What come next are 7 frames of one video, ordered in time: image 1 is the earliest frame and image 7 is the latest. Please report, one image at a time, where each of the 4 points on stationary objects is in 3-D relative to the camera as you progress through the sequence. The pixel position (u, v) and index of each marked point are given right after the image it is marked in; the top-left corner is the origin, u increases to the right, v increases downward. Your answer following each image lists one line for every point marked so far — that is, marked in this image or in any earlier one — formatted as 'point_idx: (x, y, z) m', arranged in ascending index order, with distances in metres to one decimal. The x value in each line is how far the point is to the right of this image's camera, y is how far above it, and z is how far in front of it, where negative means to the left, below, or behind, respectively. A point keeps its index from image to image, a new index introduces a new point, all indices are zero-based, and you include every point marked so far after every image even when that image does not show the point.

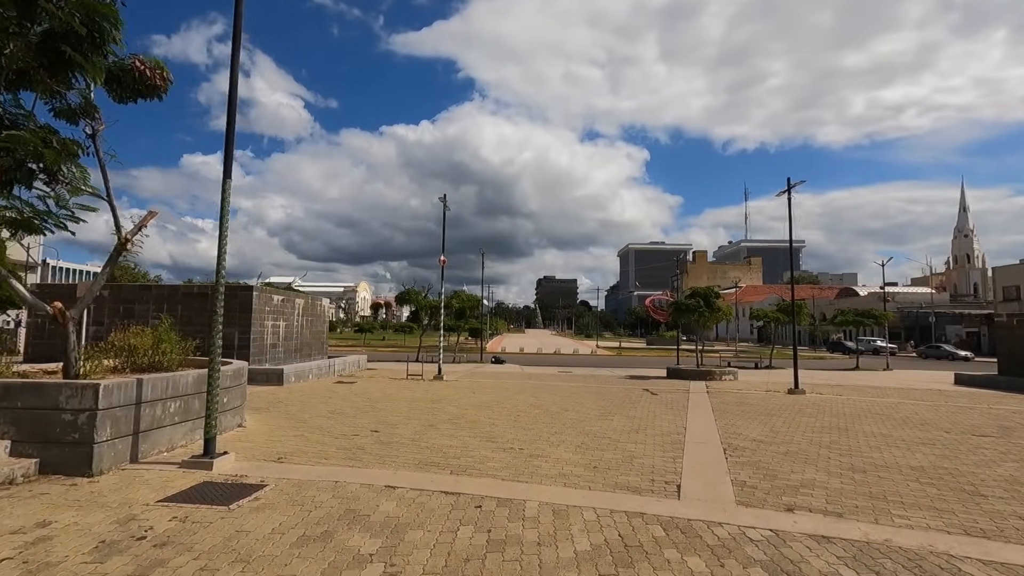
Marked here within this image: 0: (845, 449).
0: (+5.7, -2.8, +9.2) m
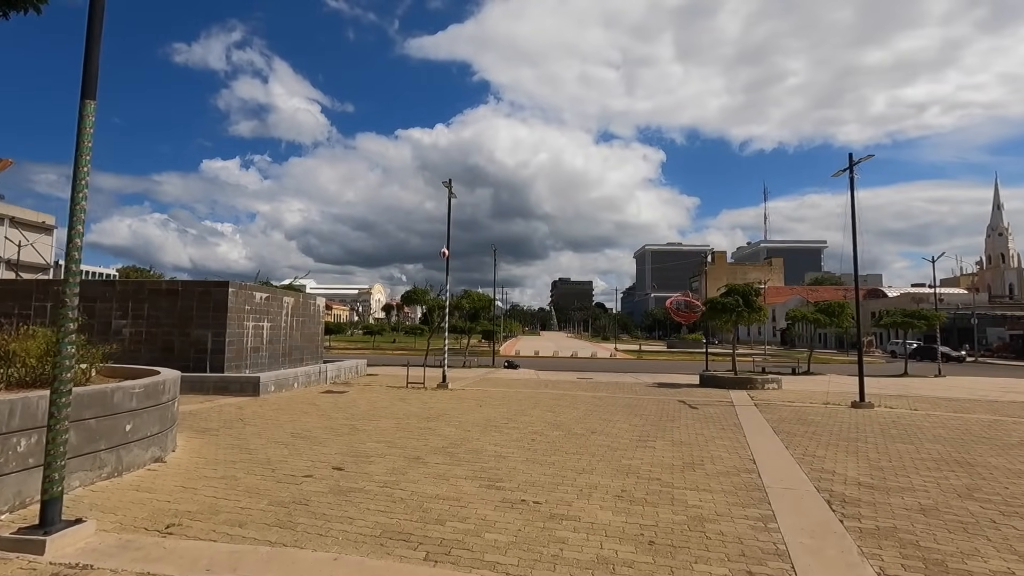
0: (+5.9, -2.6, +6.4) m
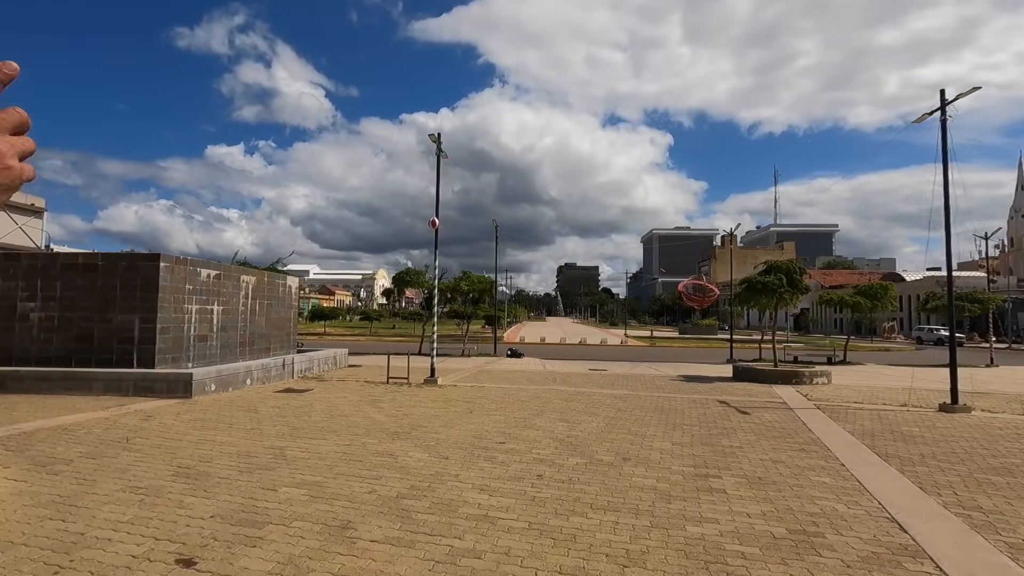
0: (+5.8, -2.2, +3.2) m
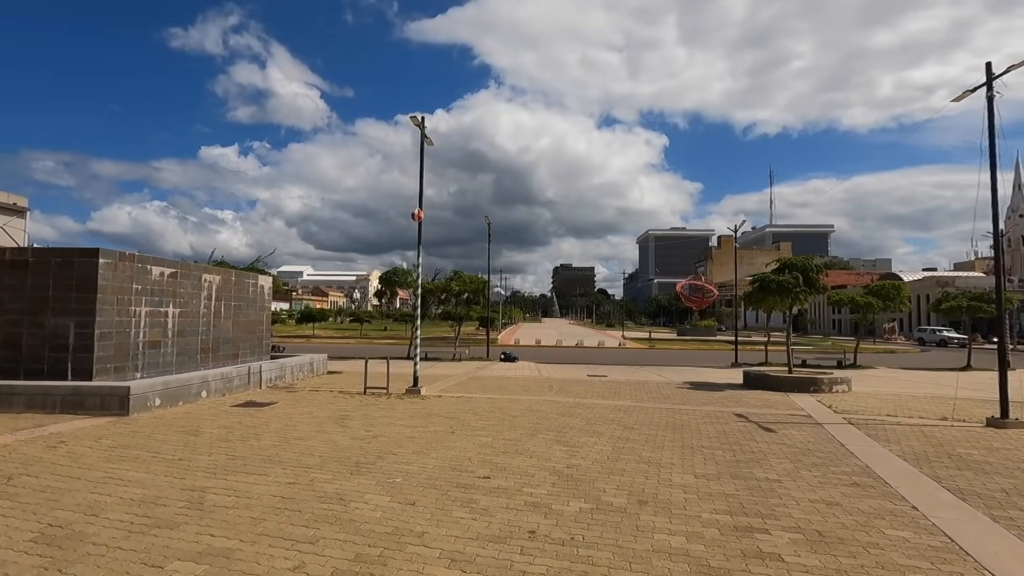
0: (+5.7, -2.1, +1.6) m
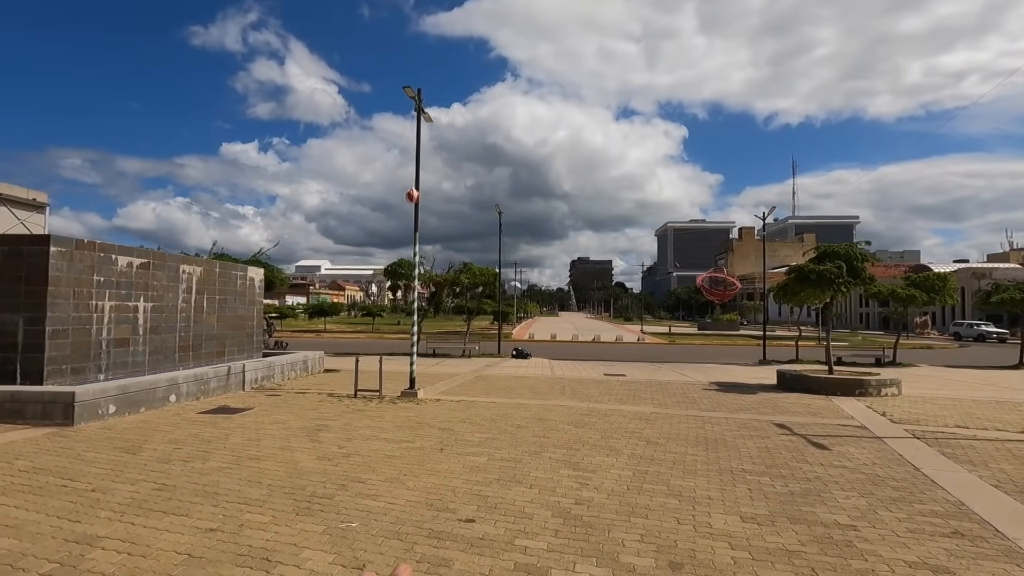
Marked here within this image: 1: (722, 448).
0: (+5.4, -2.1, -0.1) m
1: (+3.3, -2.5, +8.4) m
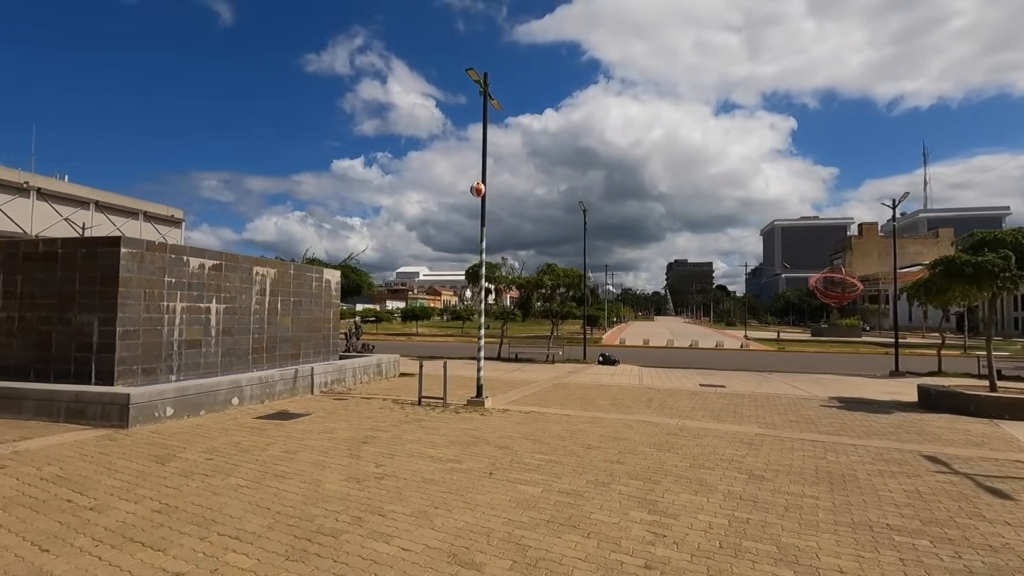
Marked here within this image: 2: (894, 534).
0: (+4.7, -1.9, -2.3) m
1: (+4.1, -2.4, +6.4) m
2: (+3.6, -2.3, +5.1) m
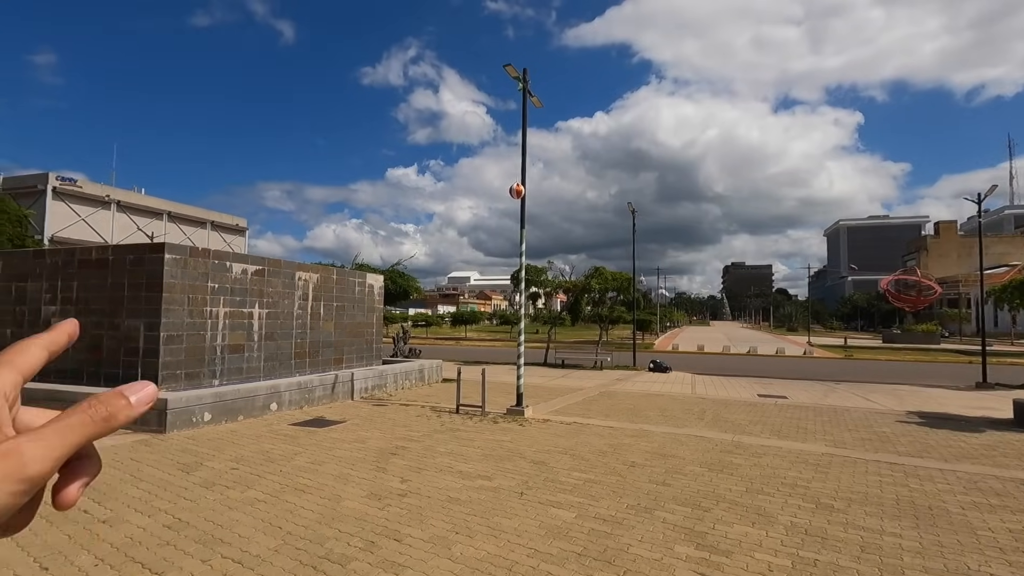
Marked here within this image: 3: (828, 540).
0: (+4.2, -1.8, -3.3) m
1: (+4.4, -2.4, +5.5) m
2: (+3.8, -2.3, +4.2) m
3: (+3.0, -2.3, +5.0) m
